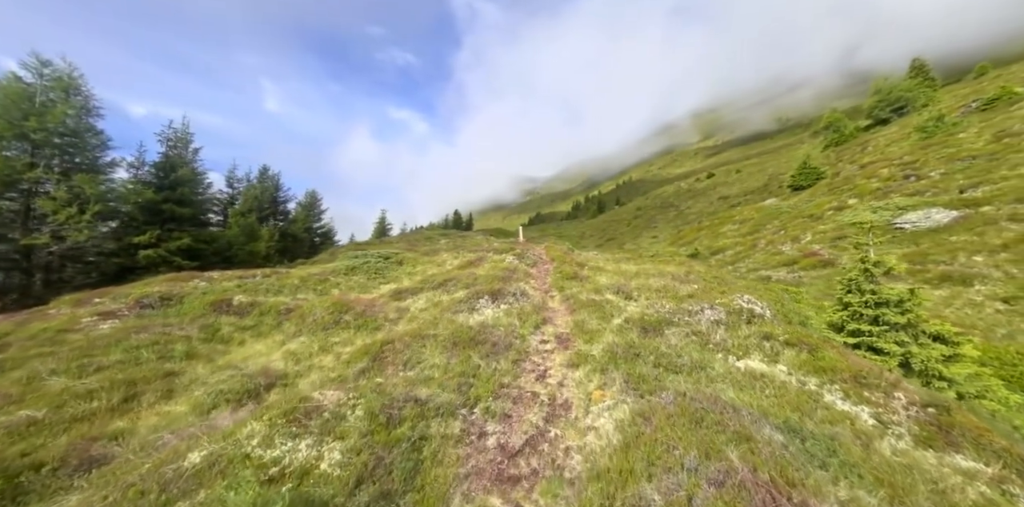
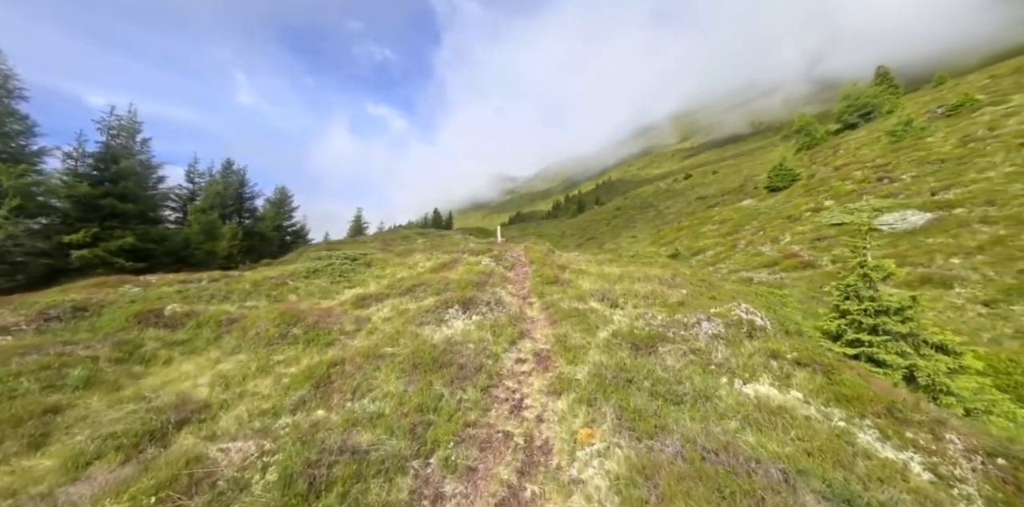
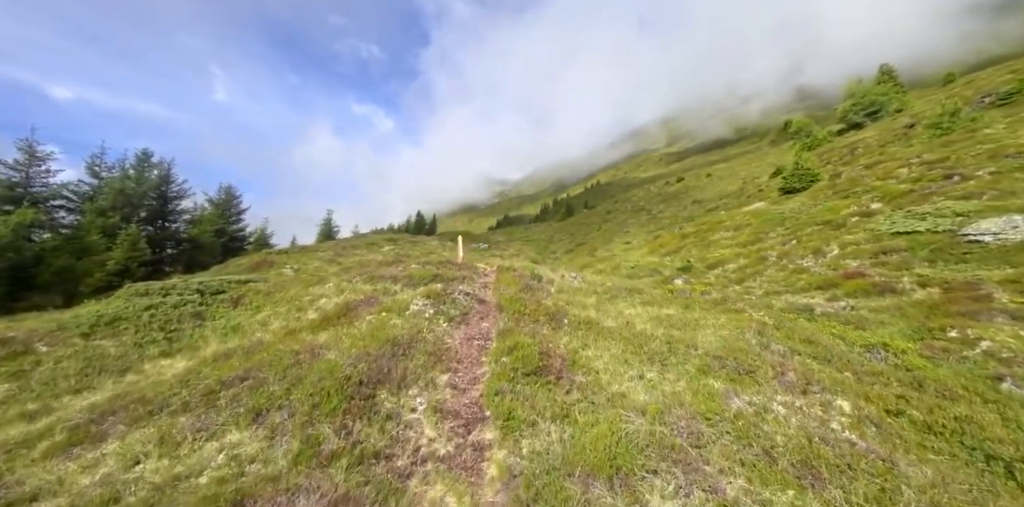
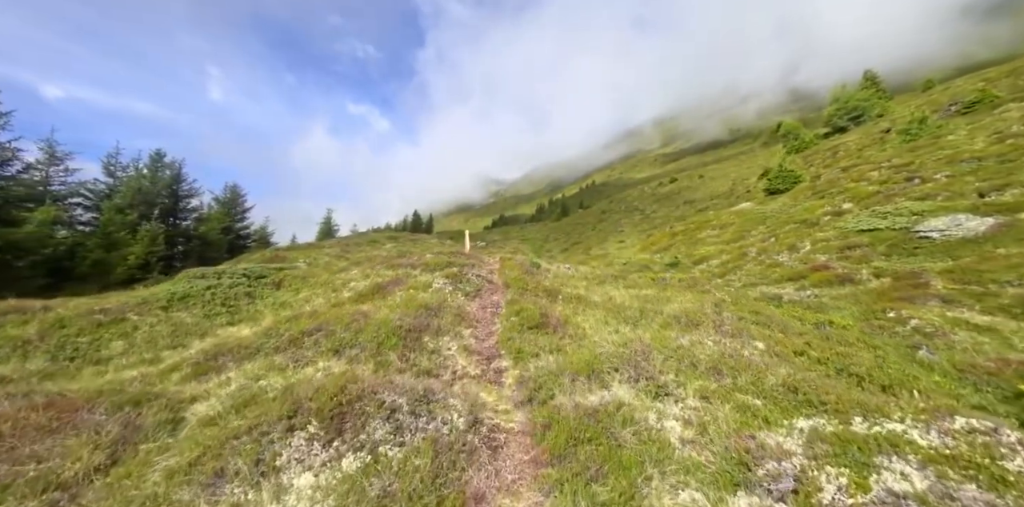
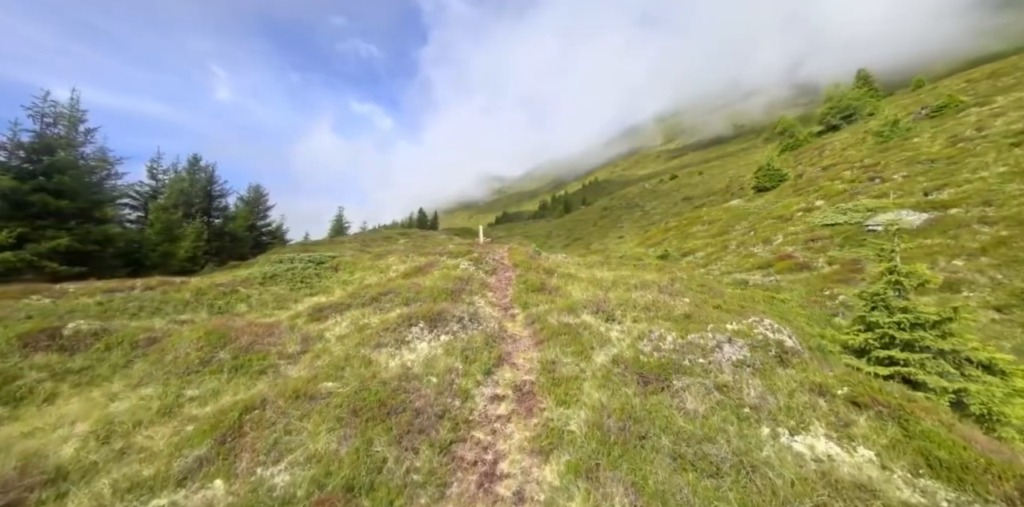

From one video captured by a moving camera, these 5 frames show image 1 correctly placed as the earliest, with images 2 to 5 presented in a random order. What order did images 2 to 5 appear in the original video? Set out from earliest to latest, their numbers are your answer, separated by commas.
2, 5, 4, 3
